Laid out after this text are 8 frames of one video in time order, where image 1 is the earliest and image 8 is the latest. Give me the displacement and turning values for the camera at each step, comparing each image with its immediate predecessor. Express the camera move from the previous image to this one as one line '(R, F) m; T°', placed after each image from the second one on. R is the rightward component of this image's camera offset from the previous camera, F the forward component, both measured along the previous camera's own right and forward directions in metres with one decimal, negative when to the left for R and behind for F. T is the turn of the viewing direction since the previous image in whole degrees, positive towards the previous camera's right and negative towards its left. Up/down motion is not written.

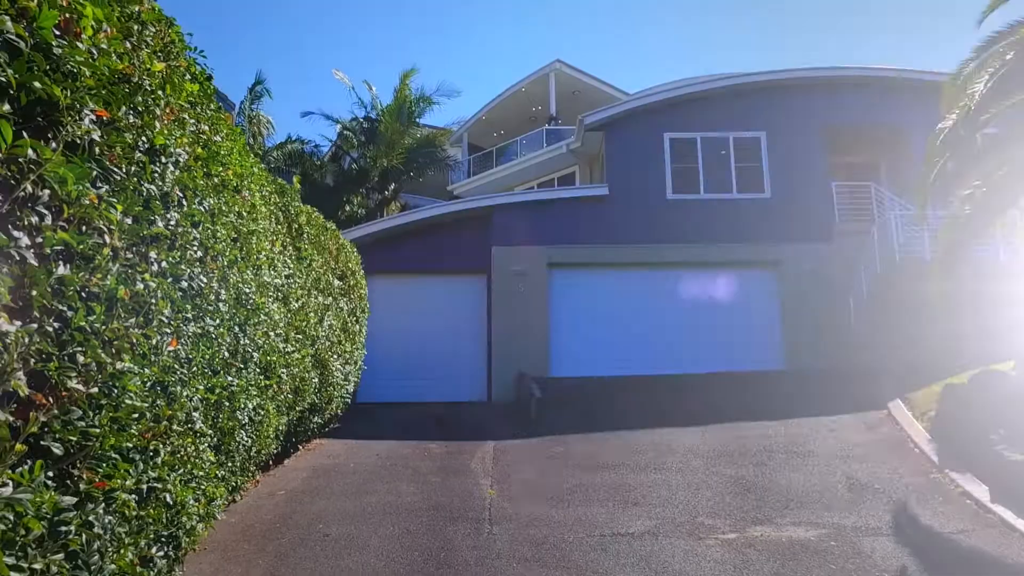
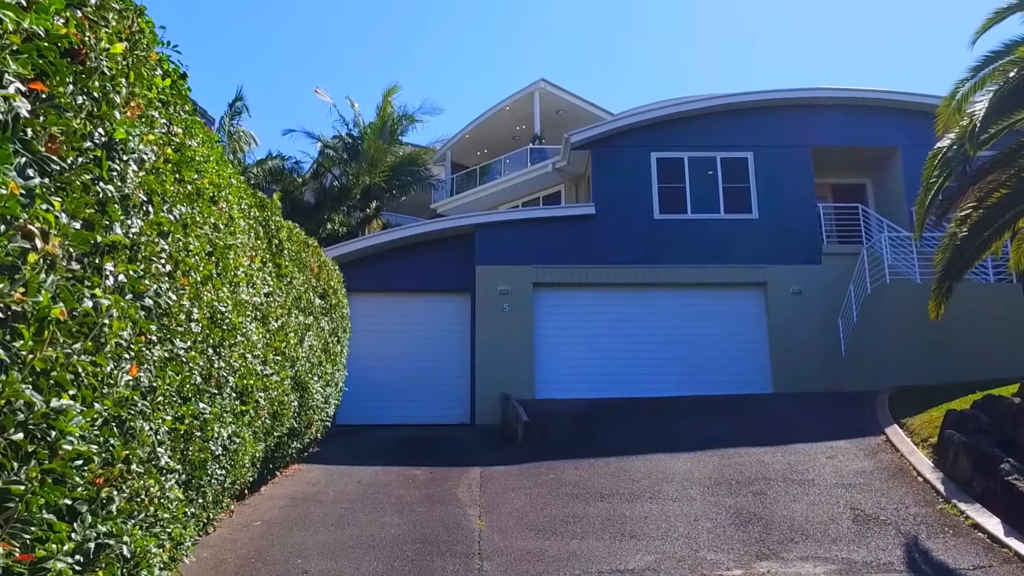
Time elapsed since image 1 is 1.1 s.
(-0.1, +0.3) m; +1°
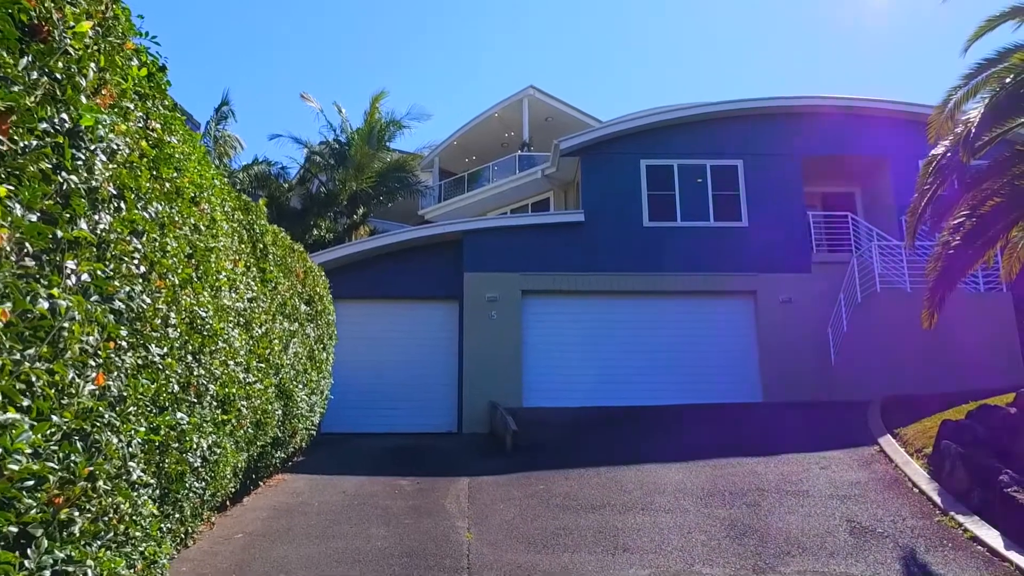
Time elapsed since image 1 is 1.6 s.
(0.0, +0.1) m; +1°
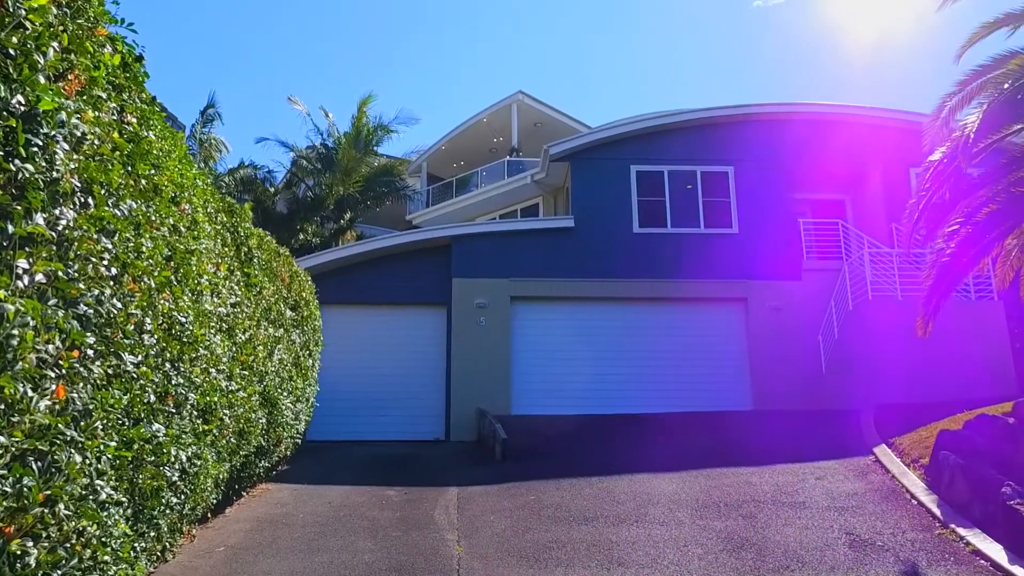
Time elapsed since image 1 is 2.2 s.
(0.0, +0.2) m; +1°
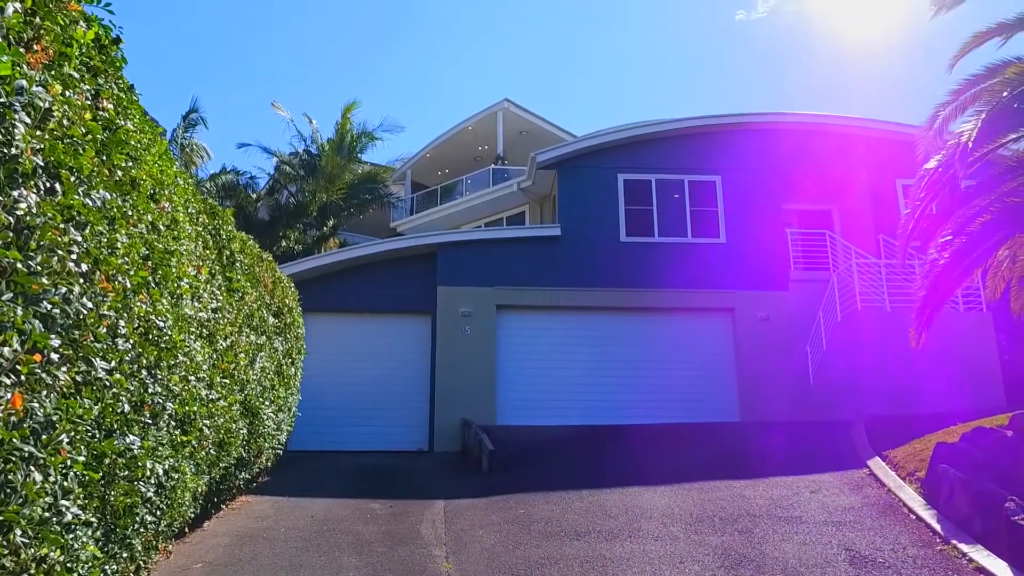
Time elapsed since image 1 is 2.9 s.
(-0.1, +0.2) m; +1°
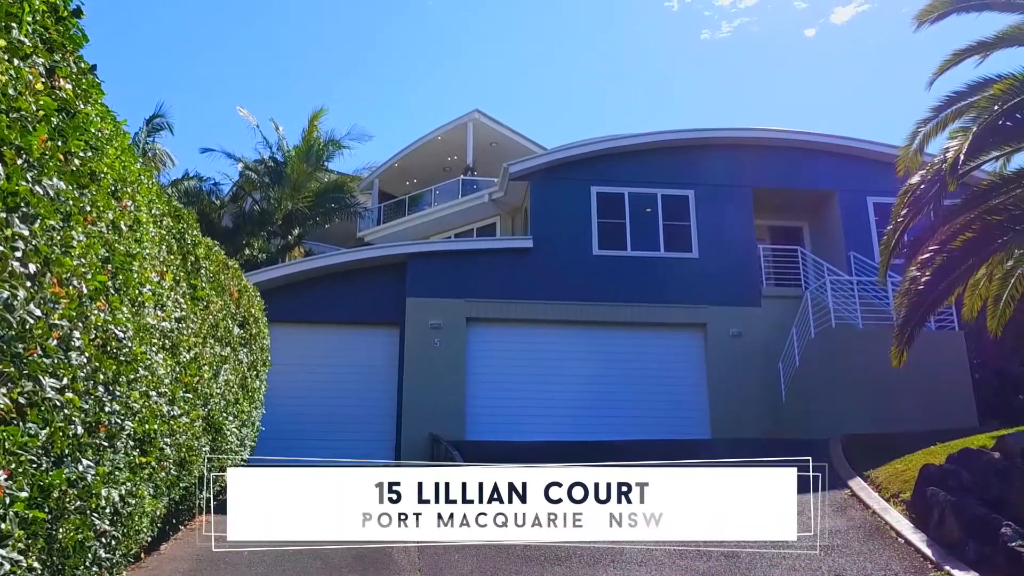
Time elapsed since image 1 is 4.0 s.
(-0.1, +0.3) m; +3°
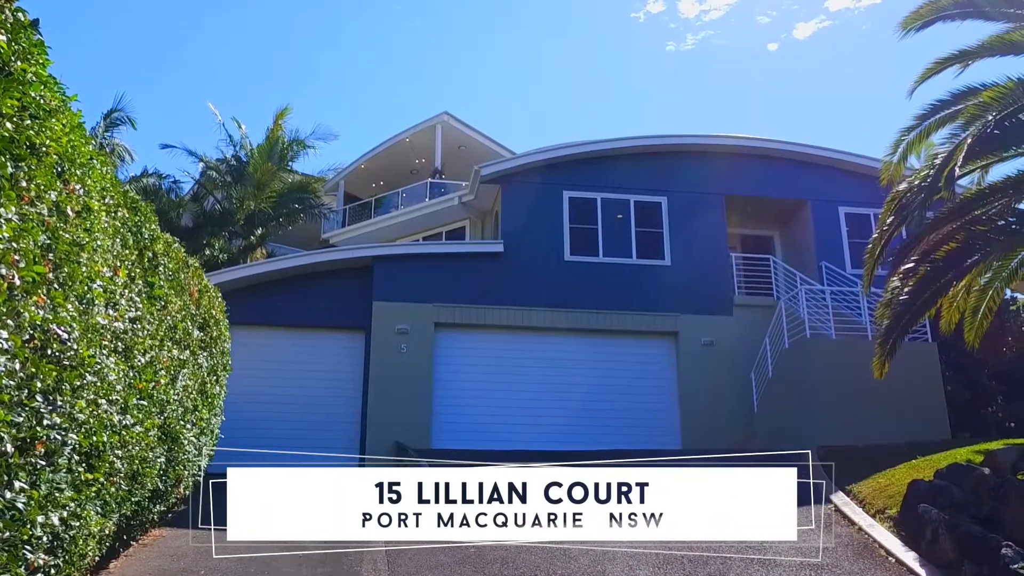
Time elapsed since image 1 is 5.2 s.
(-0.1, +0.3) m; +3°
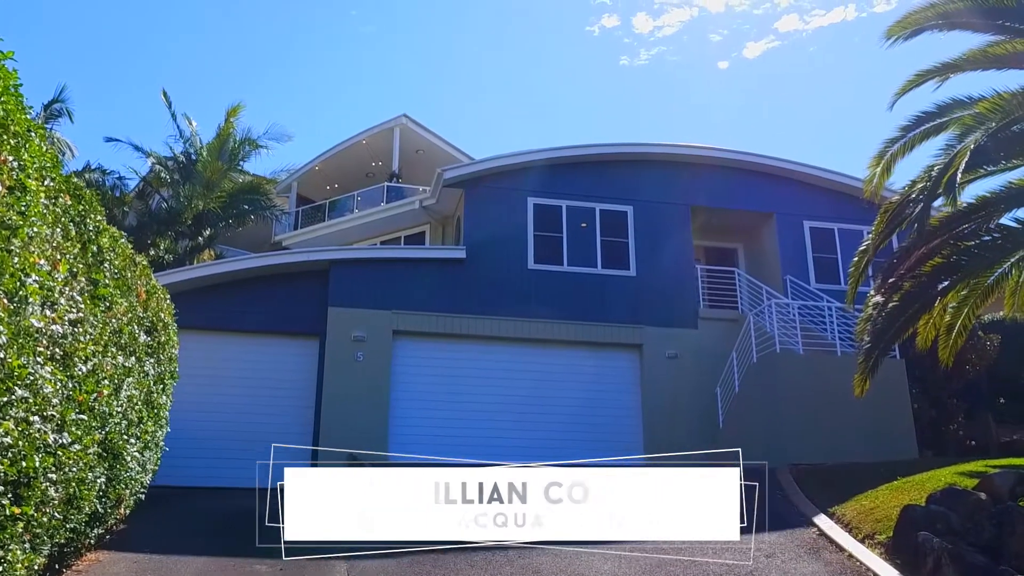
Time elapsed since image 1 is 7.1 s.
(-0.3, +0.5) m; +4°
